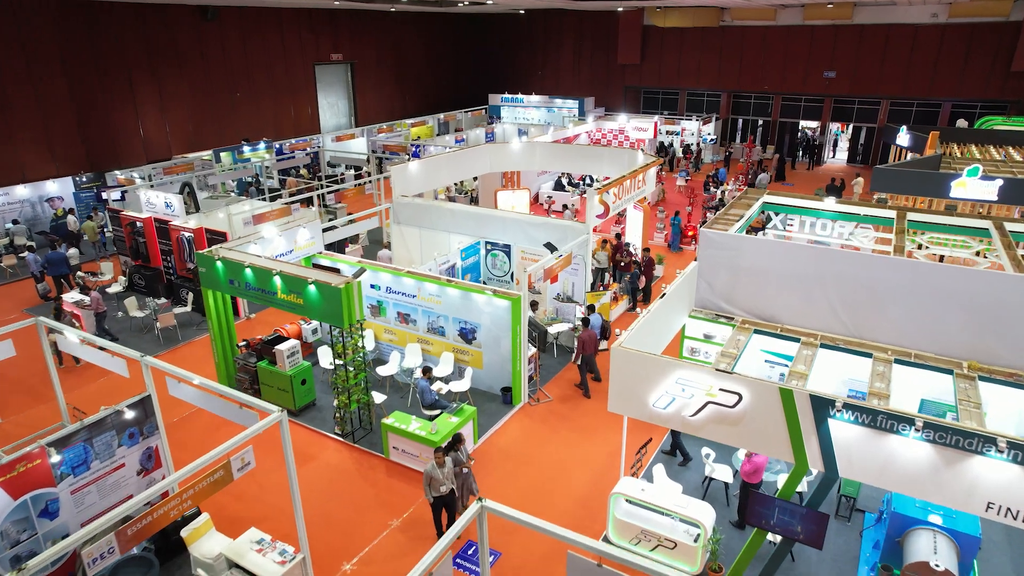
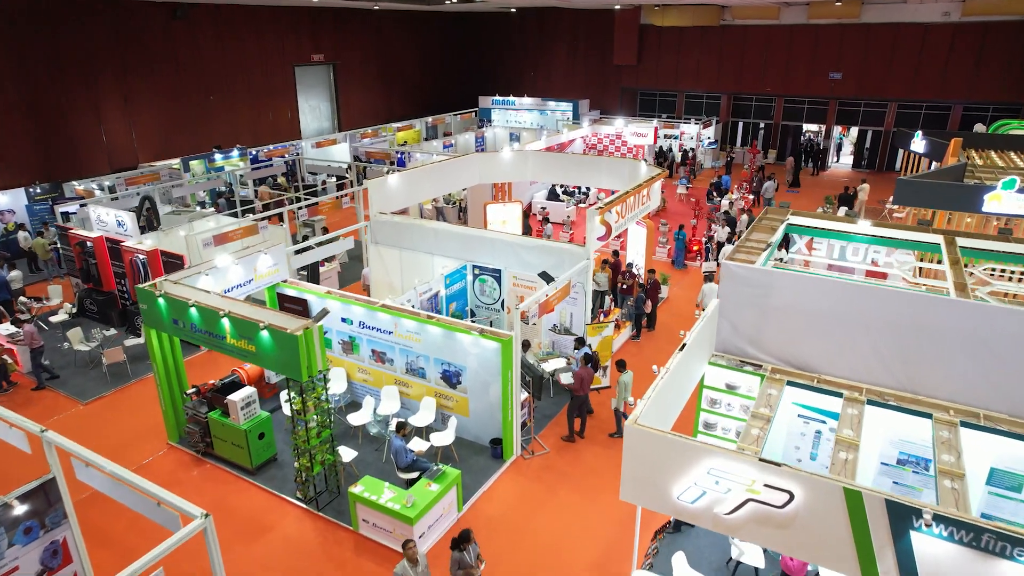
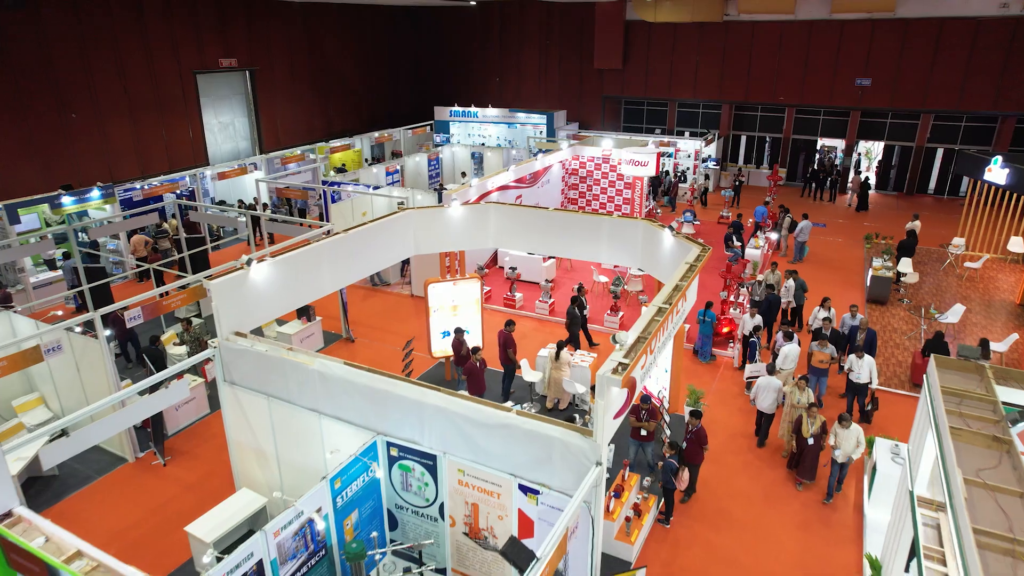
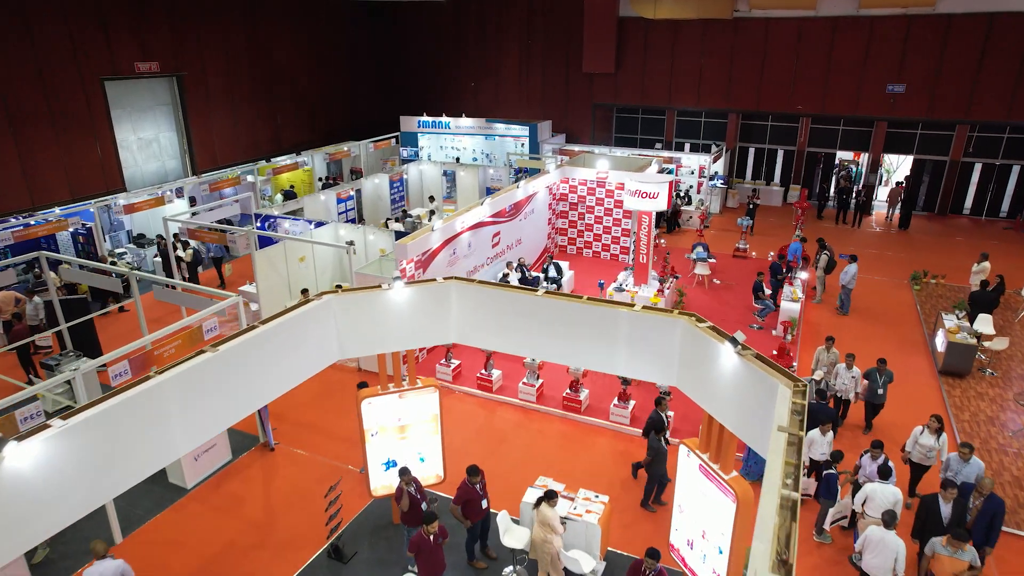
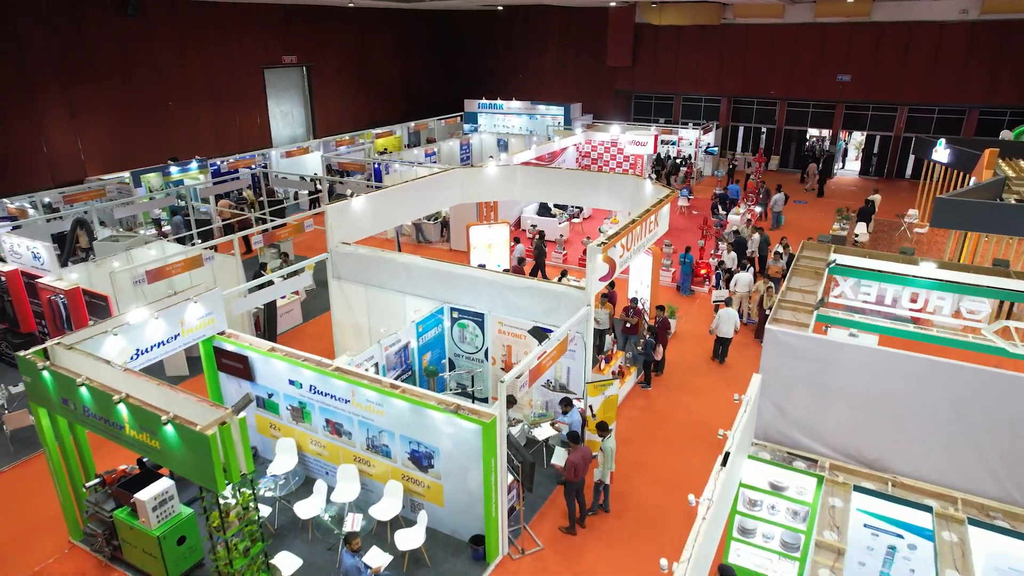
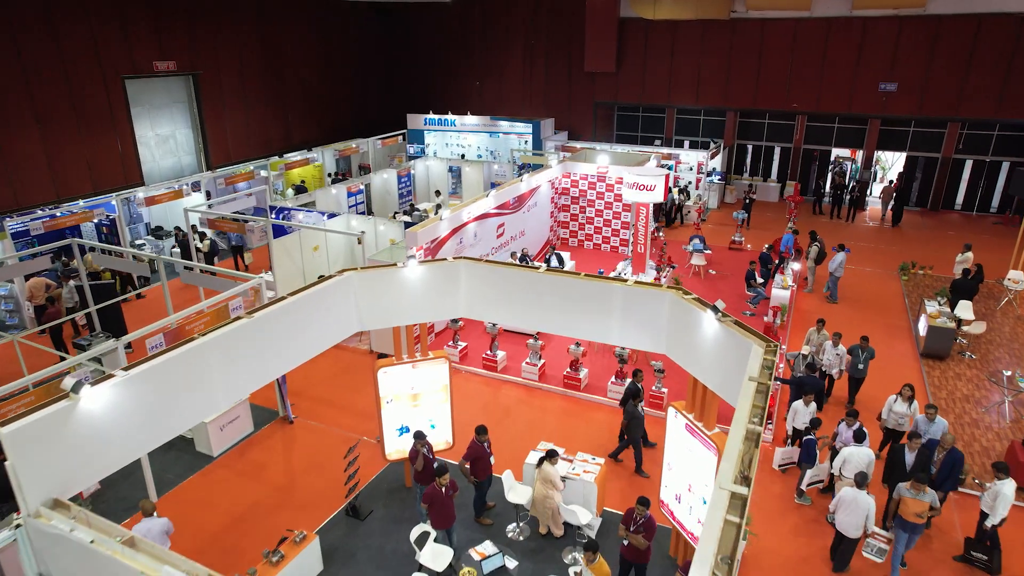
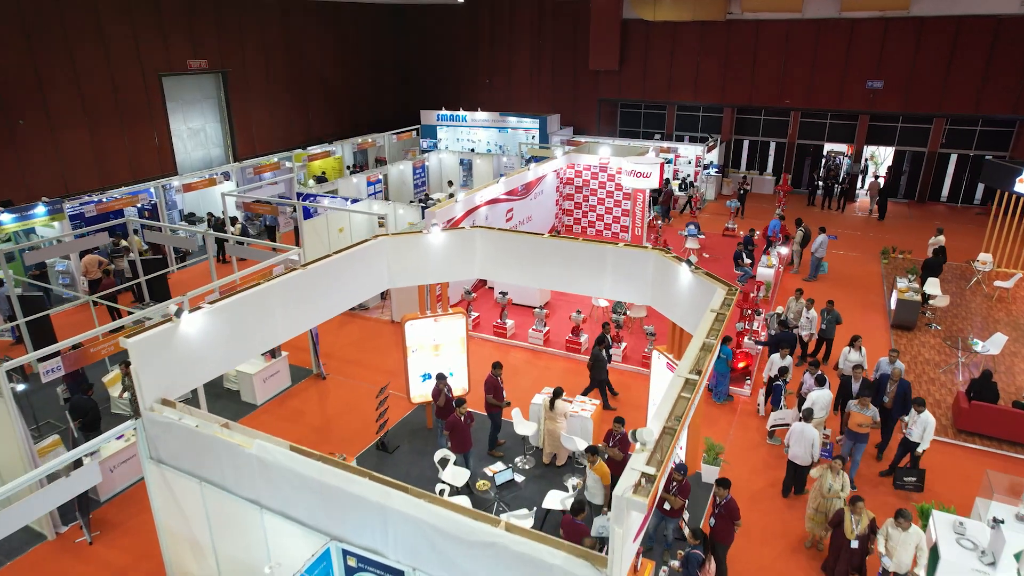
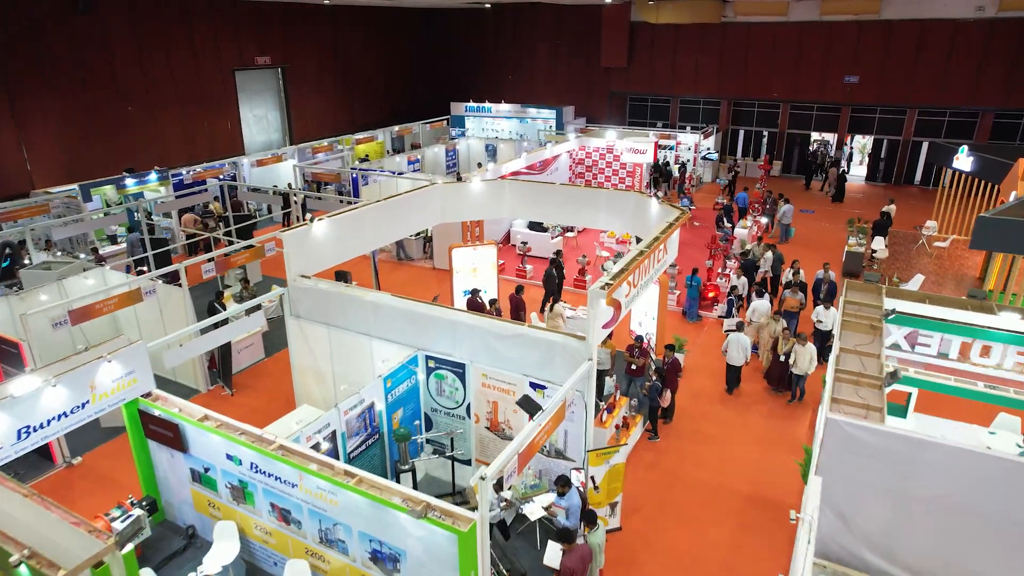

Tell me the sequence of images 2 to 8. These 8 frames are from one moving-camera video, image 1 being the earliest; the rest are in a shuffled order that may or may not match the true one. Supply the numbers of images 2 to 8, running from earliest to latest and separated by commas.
2, 5, 8, 3, 7, 6, 4
